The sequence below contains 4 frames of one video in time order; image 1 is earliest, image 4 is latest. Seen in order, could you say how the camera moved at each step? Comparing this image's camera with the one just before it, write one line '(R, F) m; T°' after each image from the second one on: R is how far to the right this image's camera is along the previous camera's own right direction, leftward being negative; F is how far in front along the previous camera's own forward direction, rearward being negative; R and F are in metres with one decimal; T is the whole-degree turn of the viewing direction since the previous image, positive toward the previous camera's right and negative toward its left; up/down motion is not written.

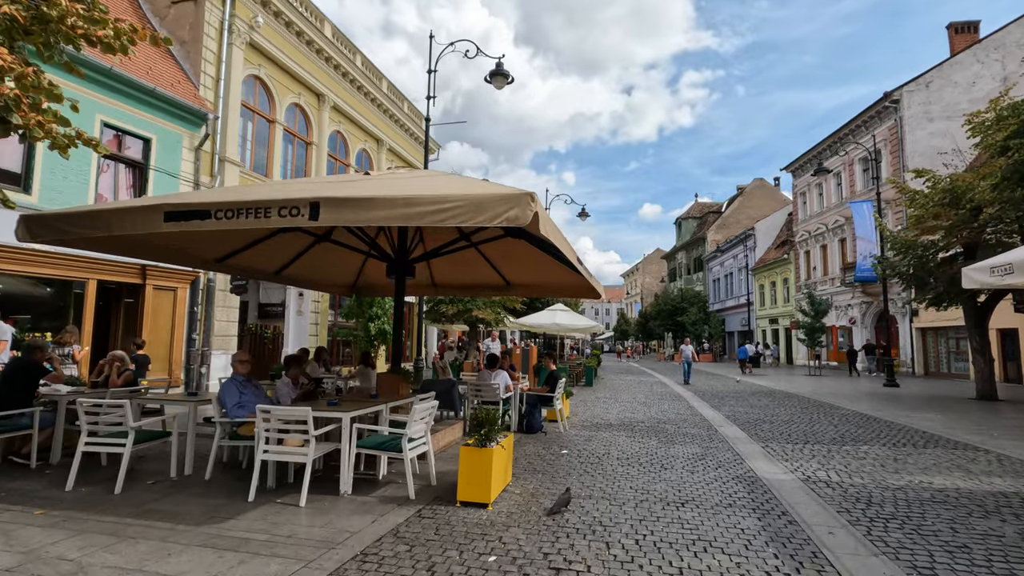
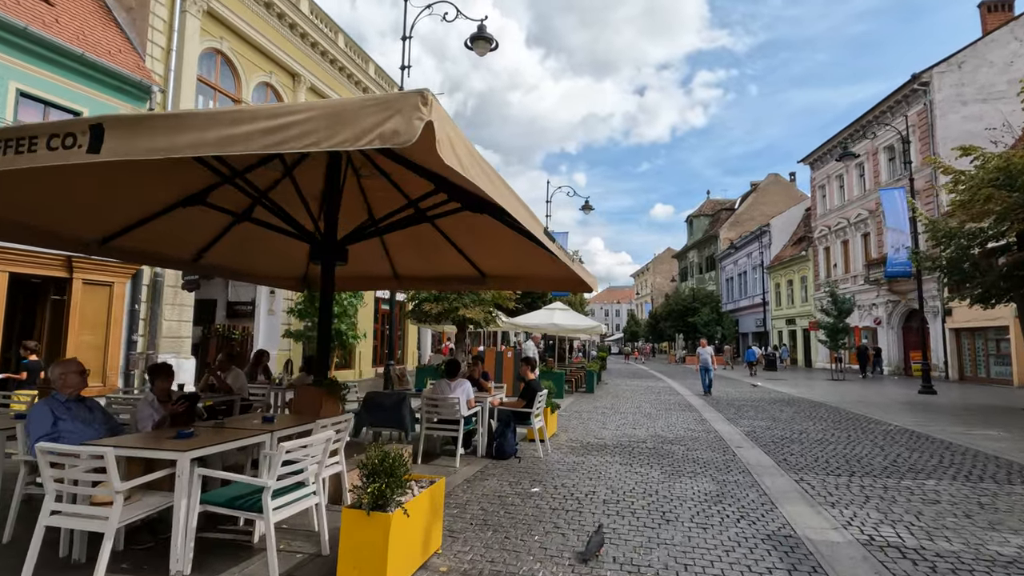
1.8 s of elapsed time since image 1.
(+0.6, +1.8) m; -1°
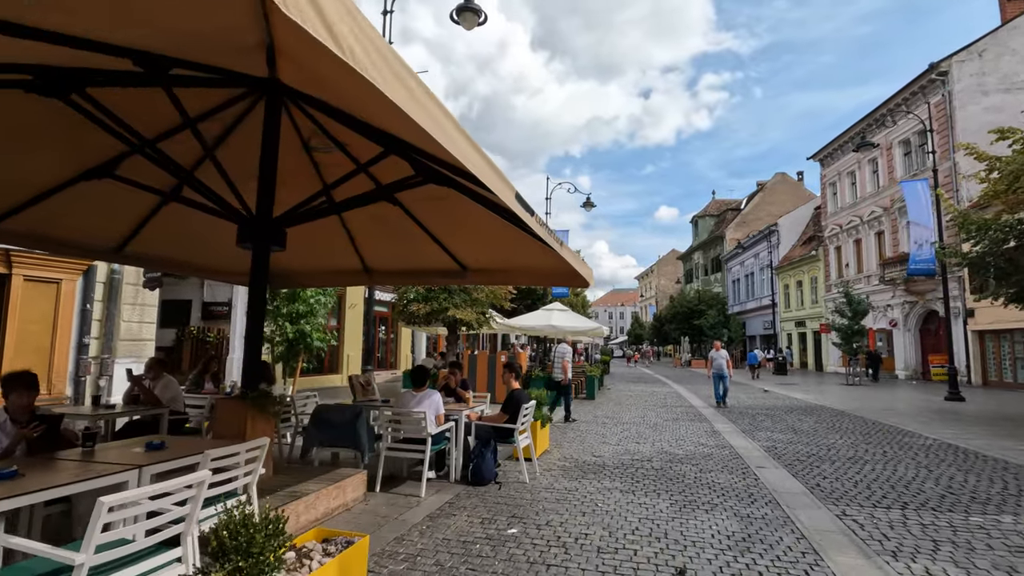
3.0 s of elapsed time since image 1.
(+0.3, +1.2) m; 0°
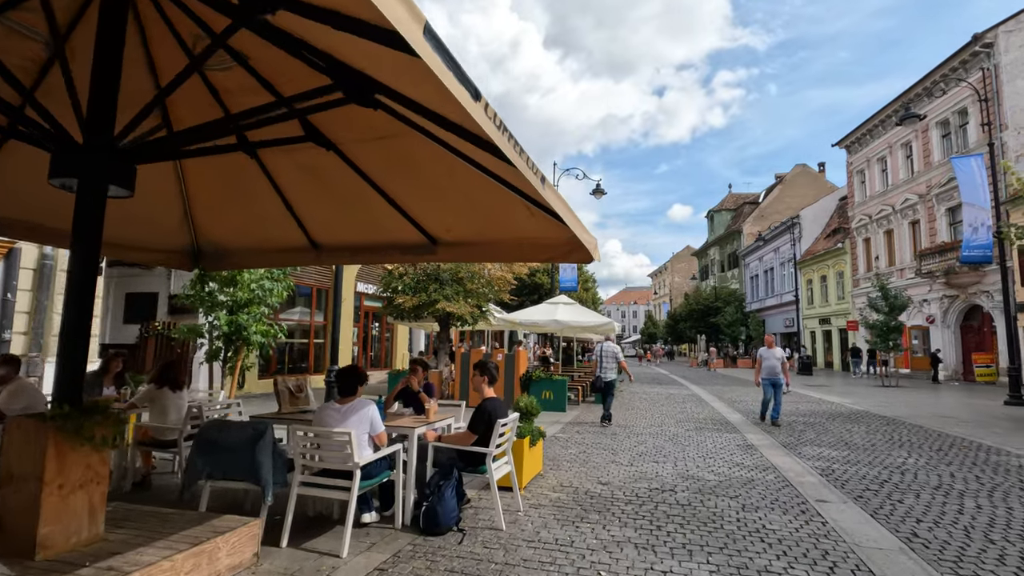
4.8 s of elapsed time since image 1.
(+0.4, +1.8) m; -1°
